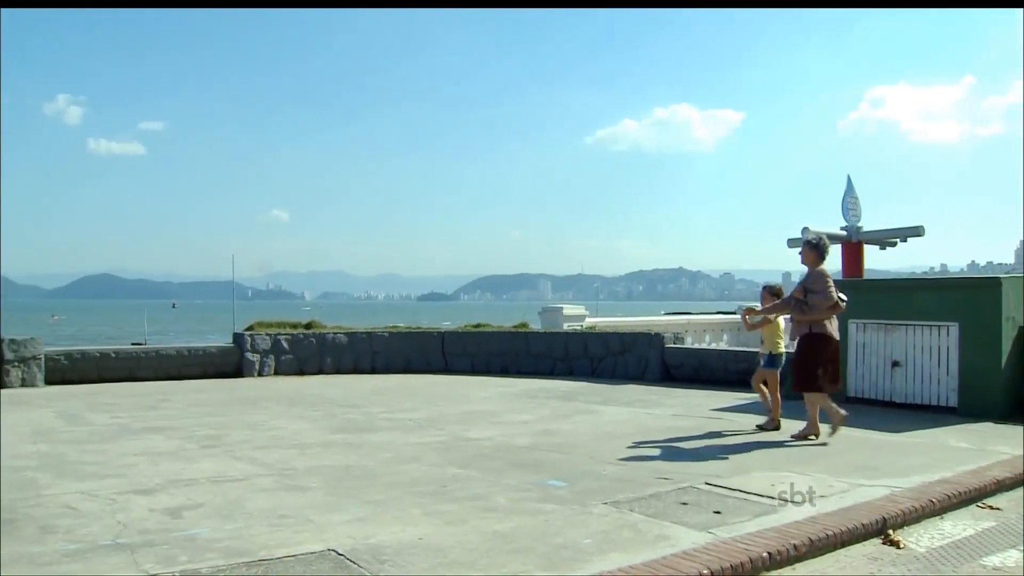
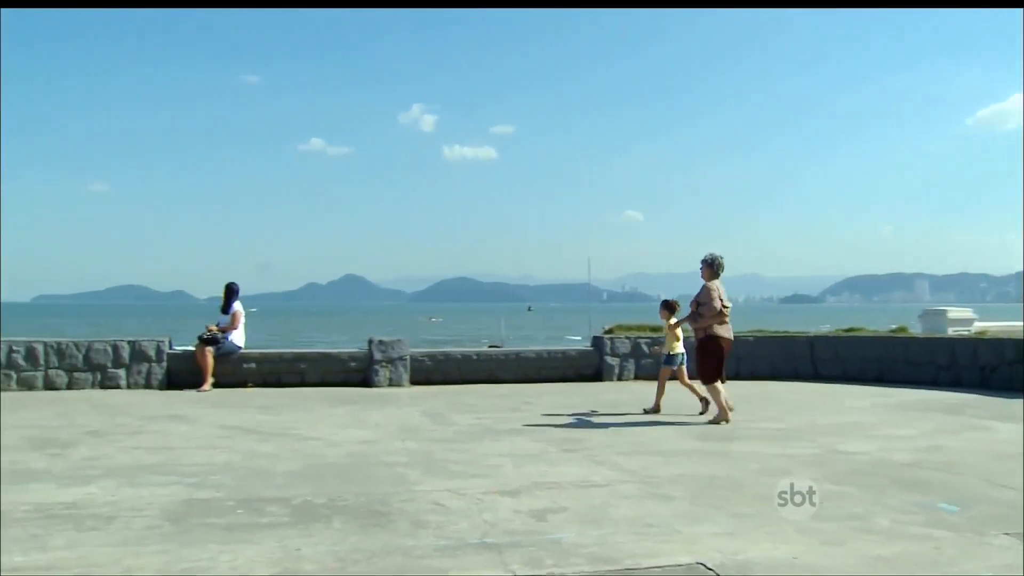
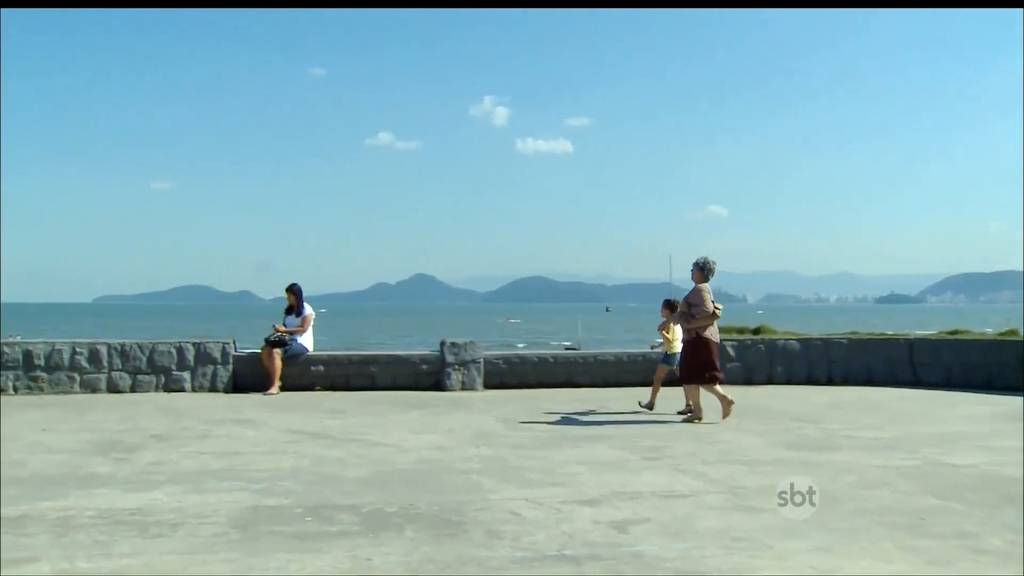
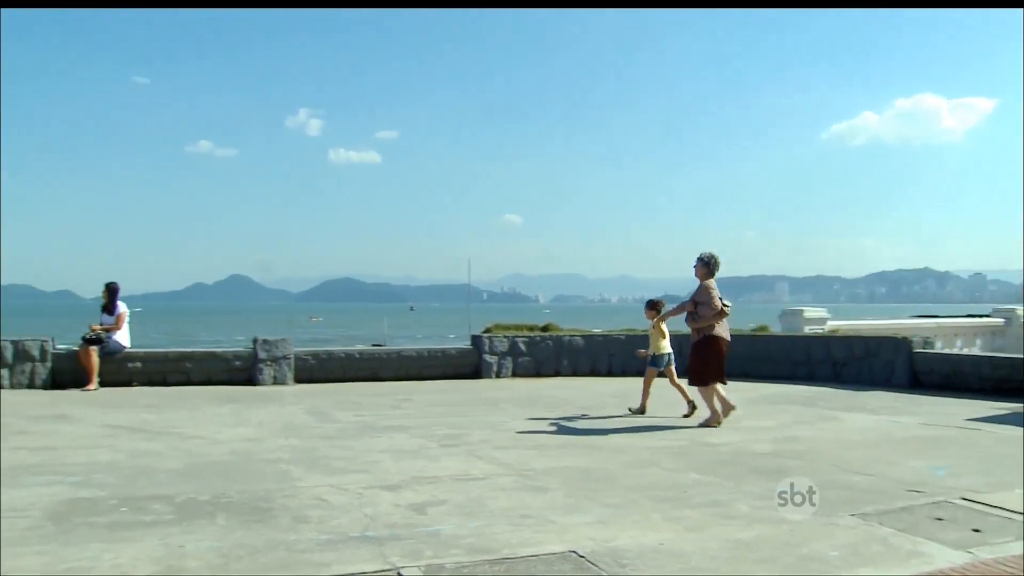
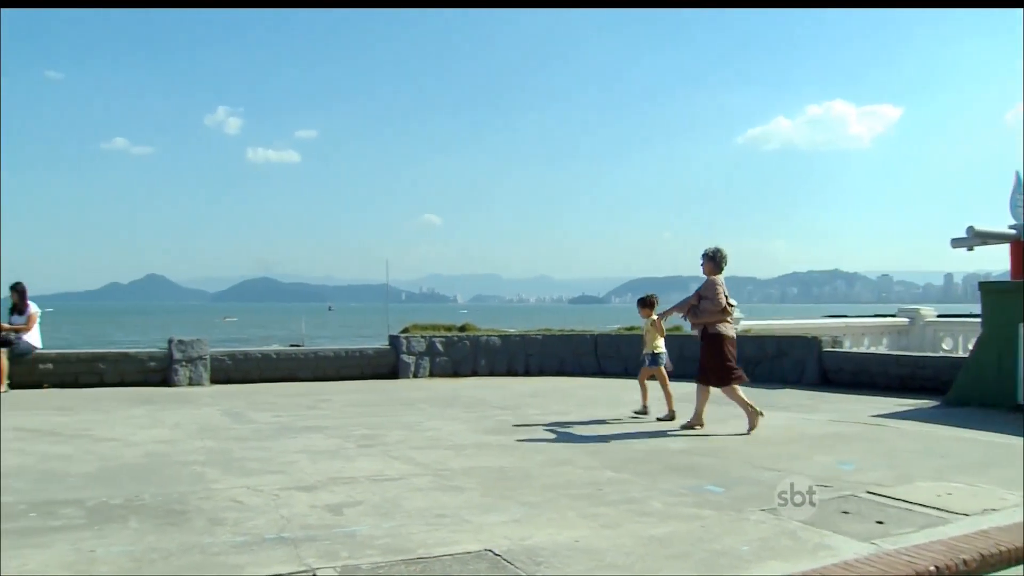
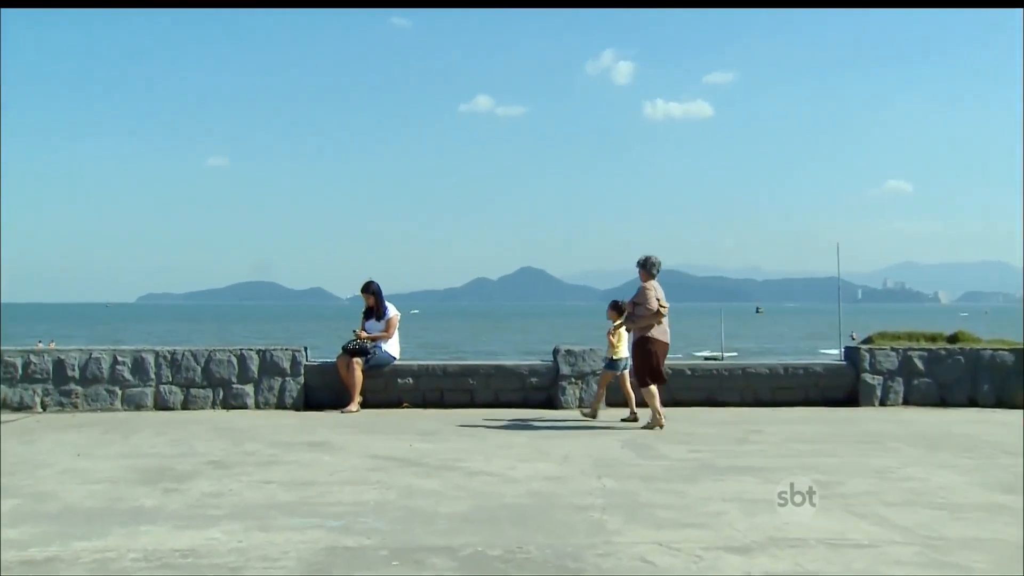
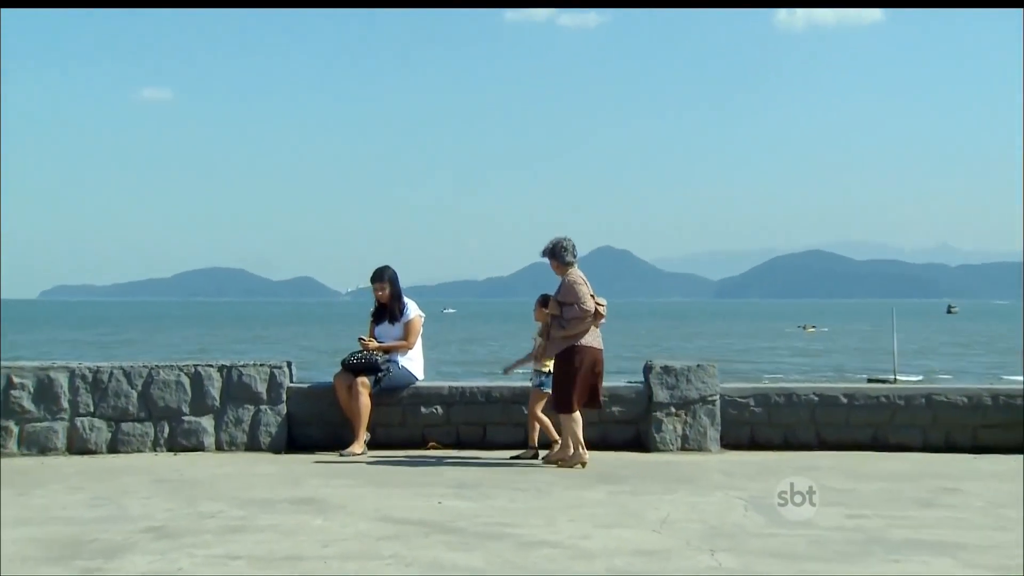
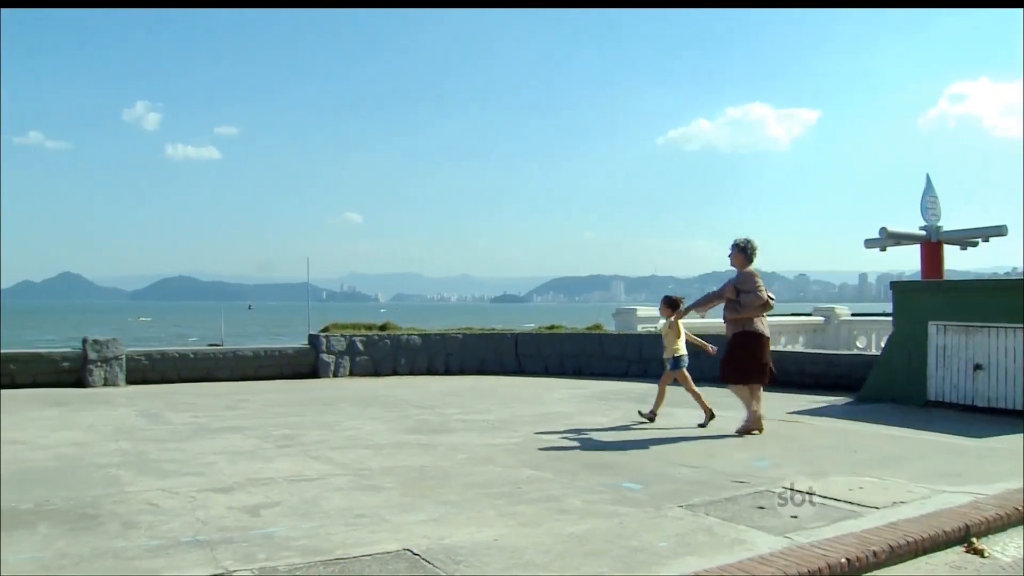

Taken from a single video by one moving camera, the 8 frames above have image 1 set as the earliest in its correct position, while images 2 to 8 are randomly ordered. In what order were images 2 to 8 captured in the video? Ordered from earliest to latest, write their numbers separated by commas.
8, 5, 4, 2, 3, 6, 7
